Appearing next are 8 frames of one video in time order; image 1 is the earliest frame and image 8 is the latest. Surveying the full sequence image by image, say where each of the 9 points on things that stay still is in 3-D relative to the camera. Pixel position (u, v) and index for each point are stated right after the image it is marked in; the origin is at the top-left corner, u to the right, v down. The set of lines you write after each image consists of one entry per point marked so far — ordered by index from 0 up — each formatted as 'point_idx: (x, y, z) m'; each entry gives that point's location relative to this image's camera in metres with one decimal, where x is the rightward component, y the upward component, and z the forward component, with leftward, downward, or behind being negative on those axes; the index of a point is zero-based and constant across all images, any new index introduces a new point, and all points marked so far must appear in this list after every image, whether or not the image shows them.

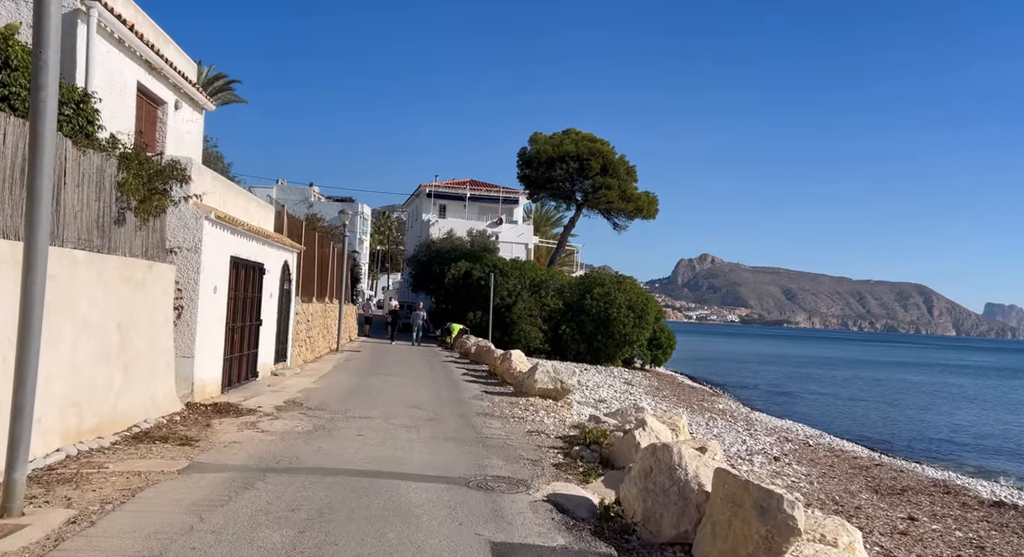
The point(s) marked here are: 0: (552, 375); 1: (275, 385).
0: (+0.8, -1.9, +17.7) m
1: (-4.3, -2.0, +16.9) m
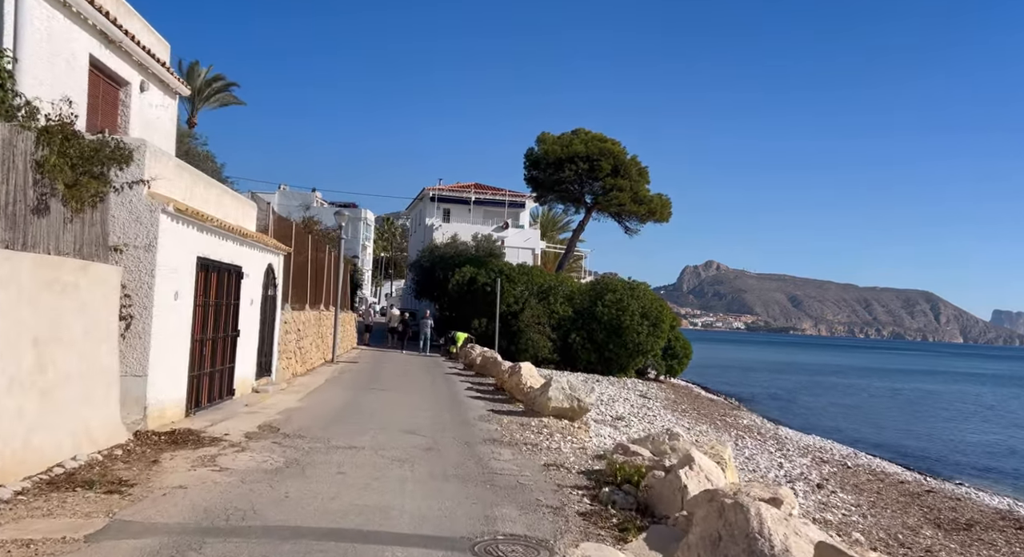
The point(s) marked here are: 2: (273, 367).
0: (+0.9, -1.9, +15.7) m
1: (-4.1, -2.0, +14.9) m
2: (-4.8, -1.8, +18.6) m
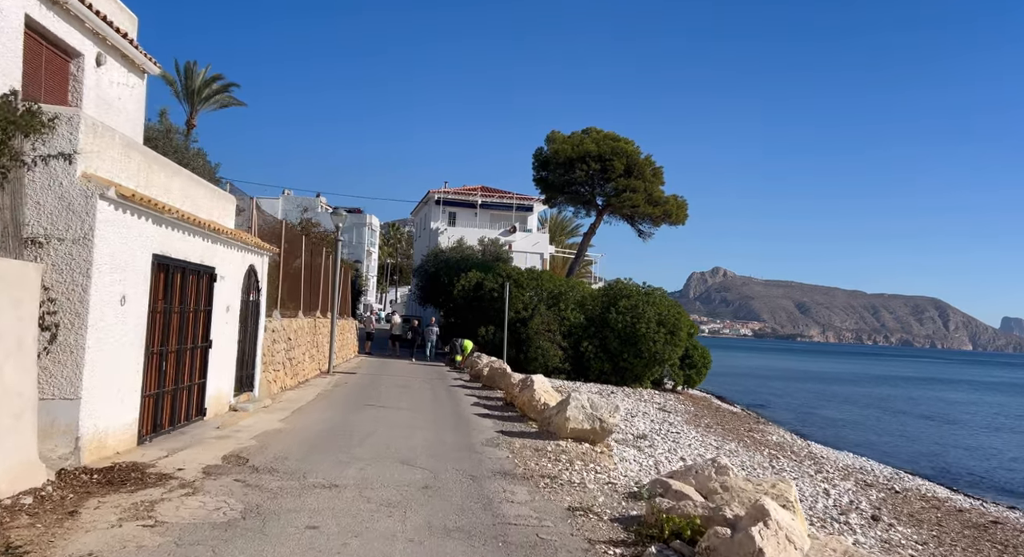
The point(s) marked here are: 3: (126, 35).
0: (+1.1, -2.0, +13.7) m
1: (-4.0, -2.1, +12.9) m
2: (-4.6, -1.8, +16.6) m
3: (-5.6, +3.5, +13.5) m
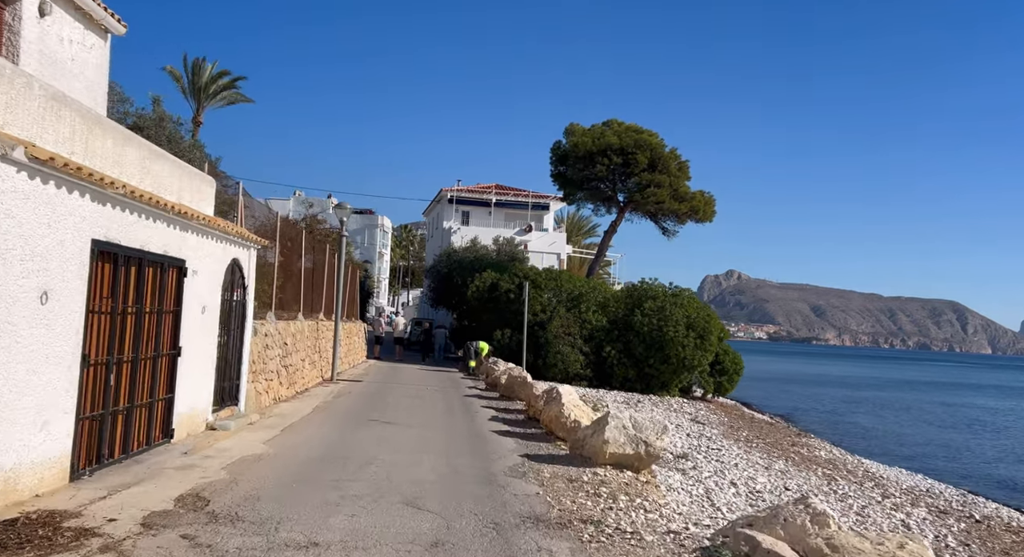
0: (+1.5, -1.9, +11.5) m
1: (-3.6, -2.0, +10.7) m
2: (-4.2, -1.8, +14.5) m
3: (-5.3, +3.6, +11.3) m
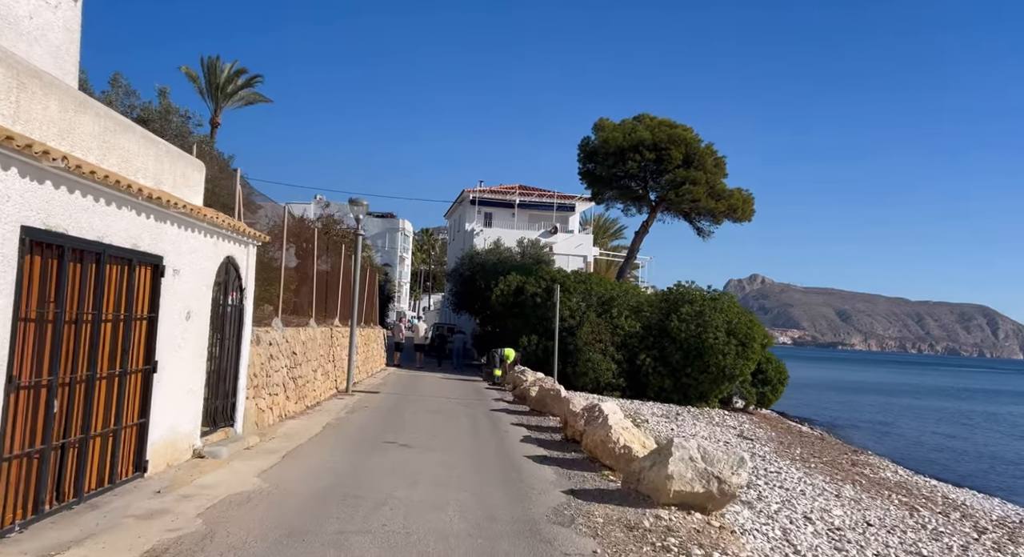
0: (+1.9, -1.9, +9.5) m
1: (-3.2, -2.0, +8.8) m
2: (-3.7, -1.8, +12.6) m
3: (-4.8, +3.6, +9.5) m
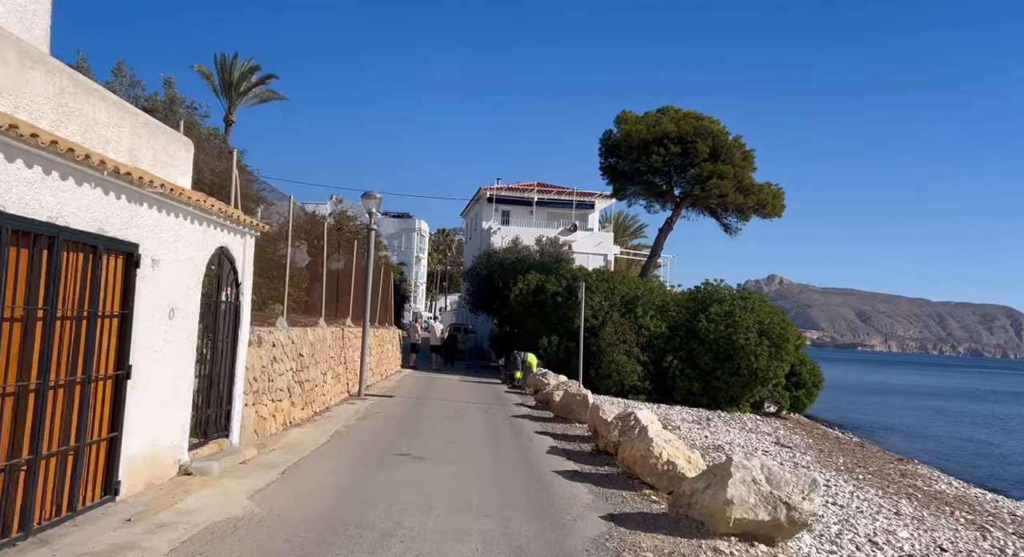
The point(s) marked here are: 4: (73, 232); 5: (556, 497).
0: (+2.2, -1.8, +8.1) m
1: (-2.9, -1.9, +7.5) m
2: (-3.4, -1.7, +11.3) m
3: (-4.6, +3.7, +8.2) m
4: (-3.2, +0.3, +6.7) m
5: (+0.5, -2.3, +9.7) m
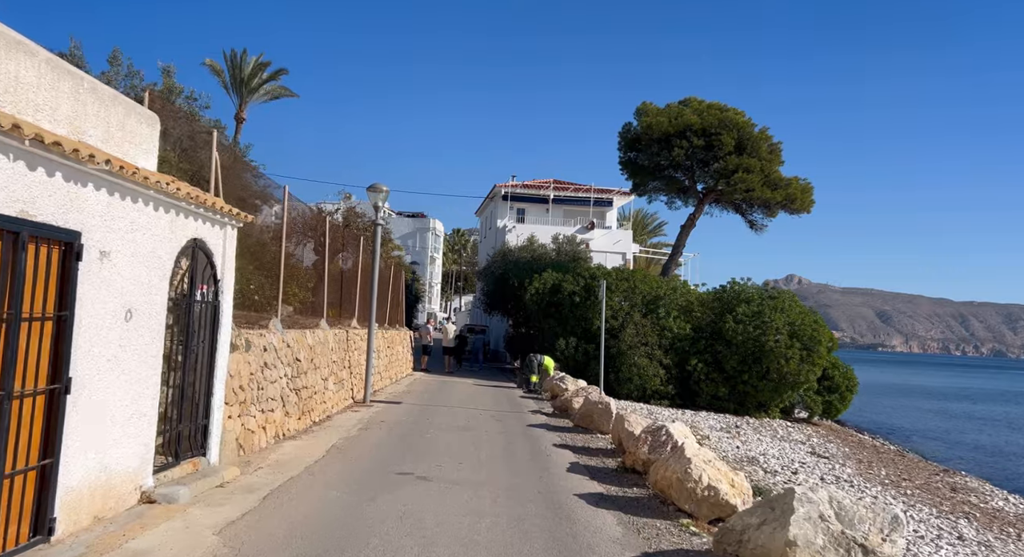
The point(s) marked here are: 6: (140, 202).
0: (+2.3, -1.8, +6.6) m
1: (-2.8, -1.9, +6.2) m
2: (-3.2, -1.7, +10.0) m
3: (-4.4, +3.7, +6.9) m
4: (-3.1, +0.4, +5.3) m
5: (+0.6, -2.2, +8.3) m
6: (-3.1, +0.6, +7.8) m
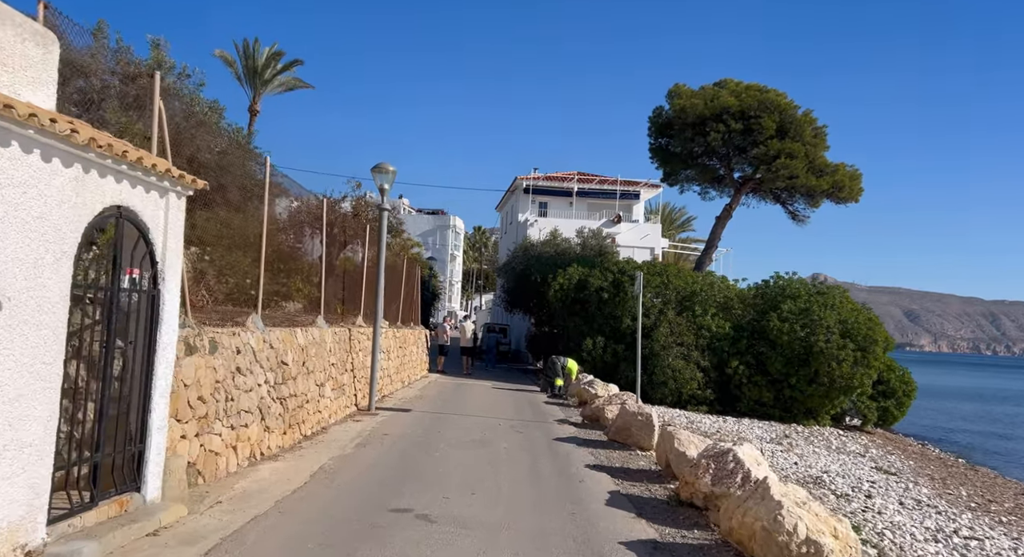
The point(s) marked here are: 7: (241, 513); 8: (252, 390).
0: (+2.4, -1.6, +4.2) m
1: (-2.7, -1.7, +3.9) m
2: (-3.0, -1.6, +7.7) m
3: (-4.3, +3.8, +4.7) m
4: (-3.0, +0.5, +3.1) m
5: (+0.8, -2.1, +6.0) m
6: (-2.9, +0.8, +5.5) m
7: (-2.4, -2.0, +8.1) m
8: (-3.1, -1.3, +11.1) m
